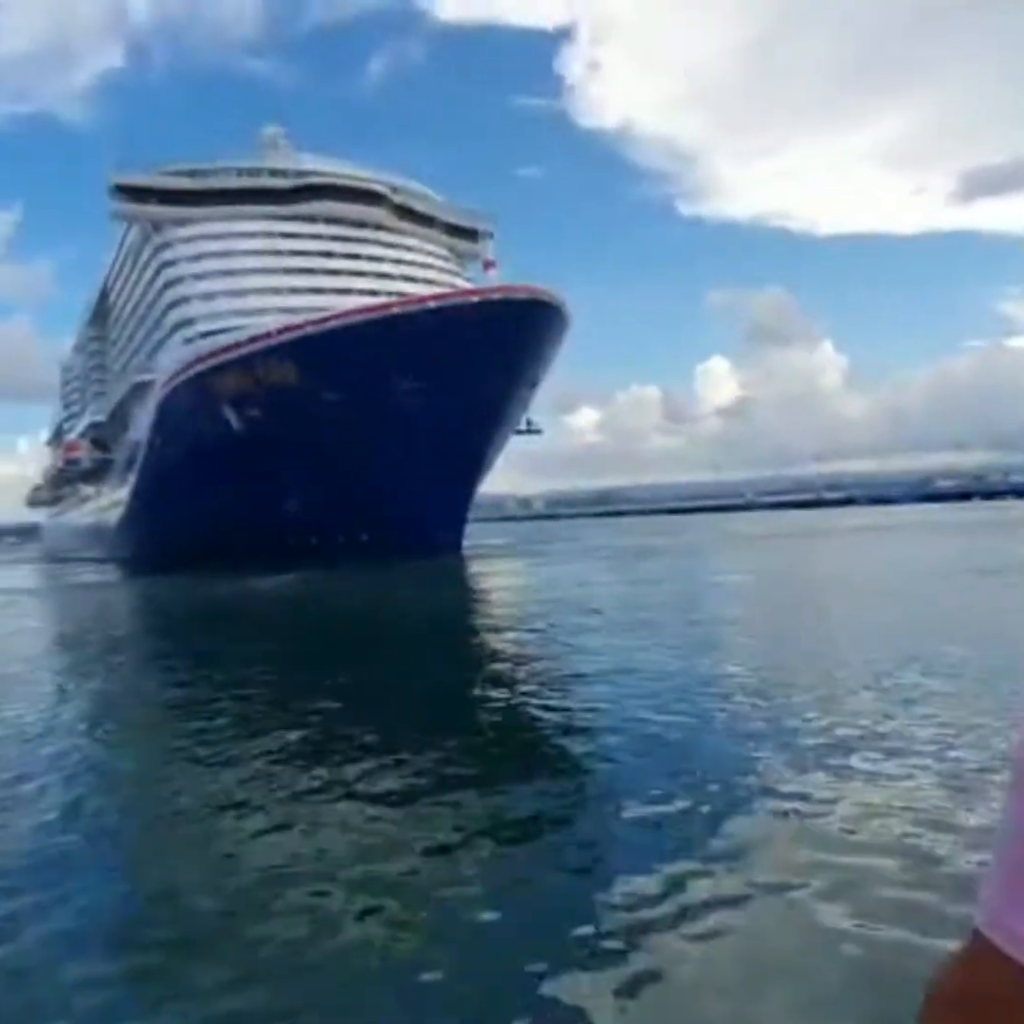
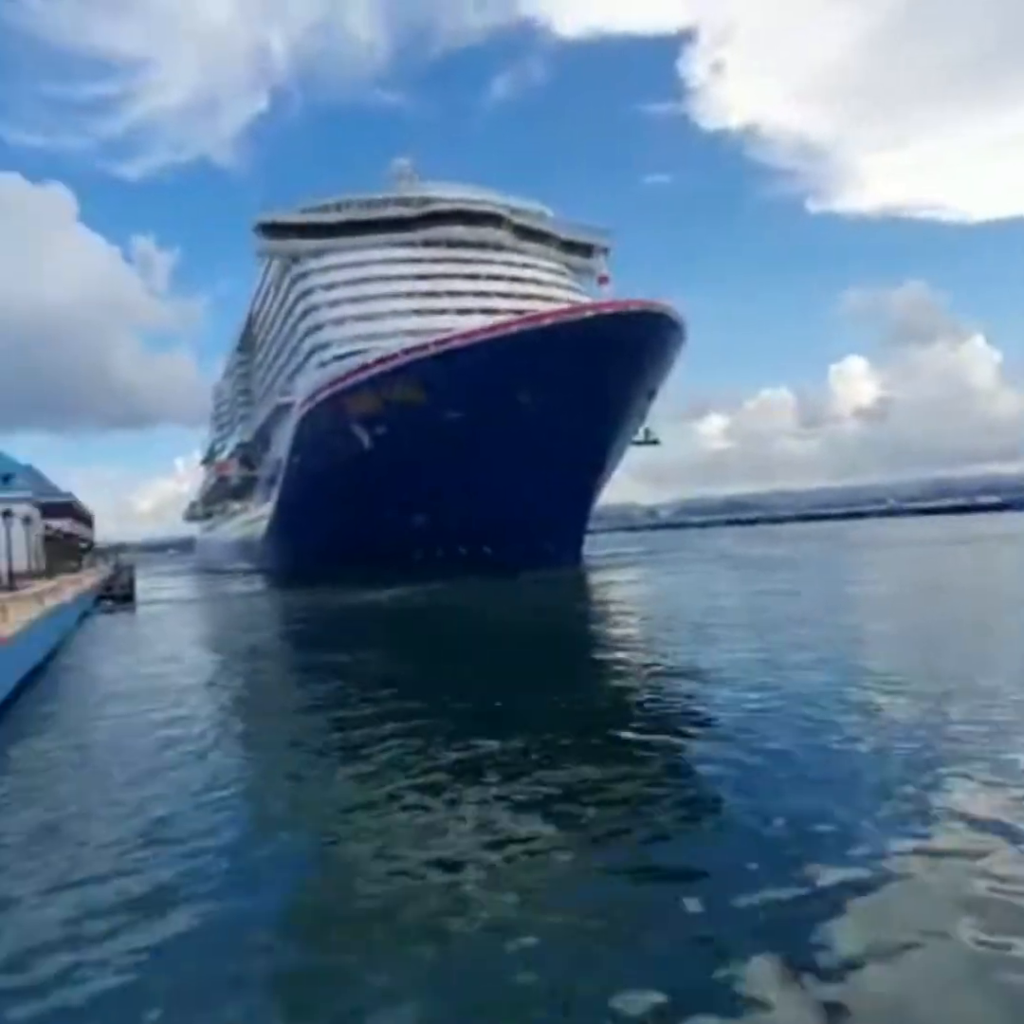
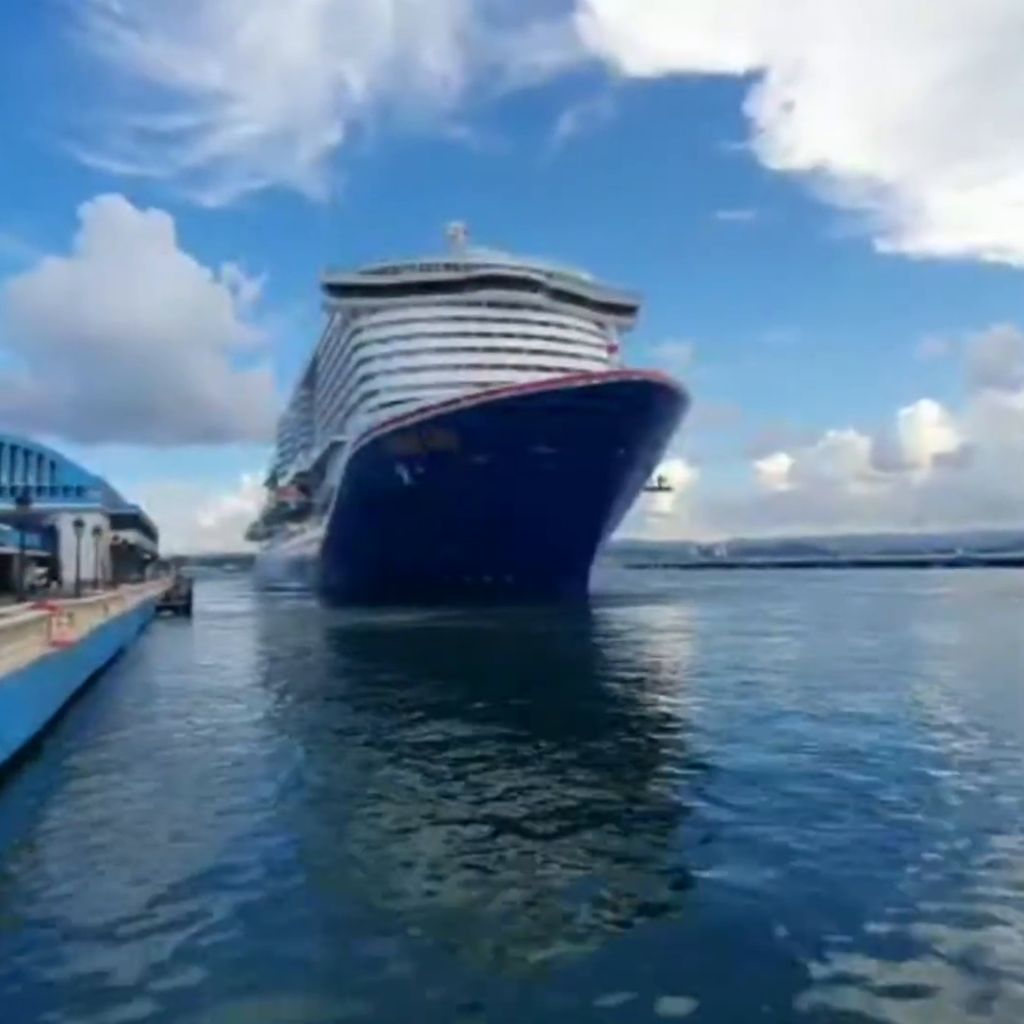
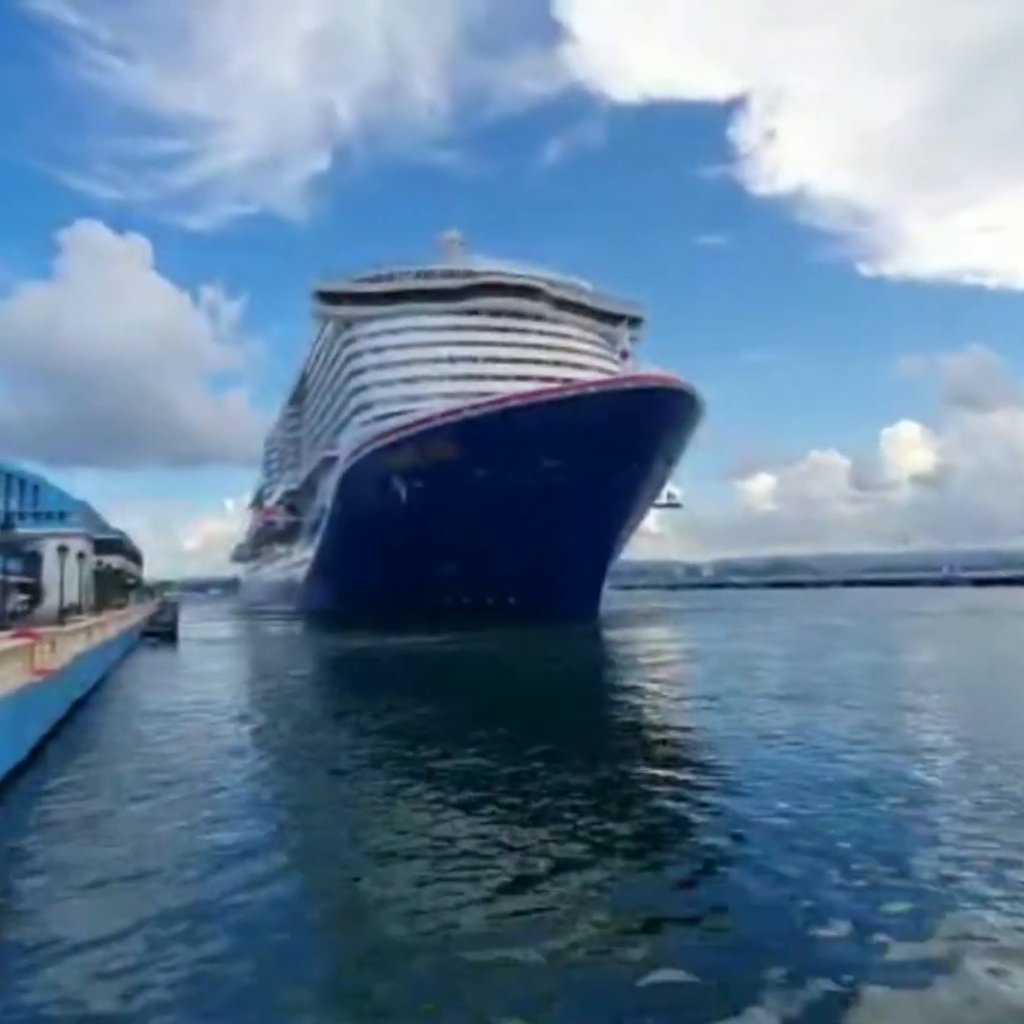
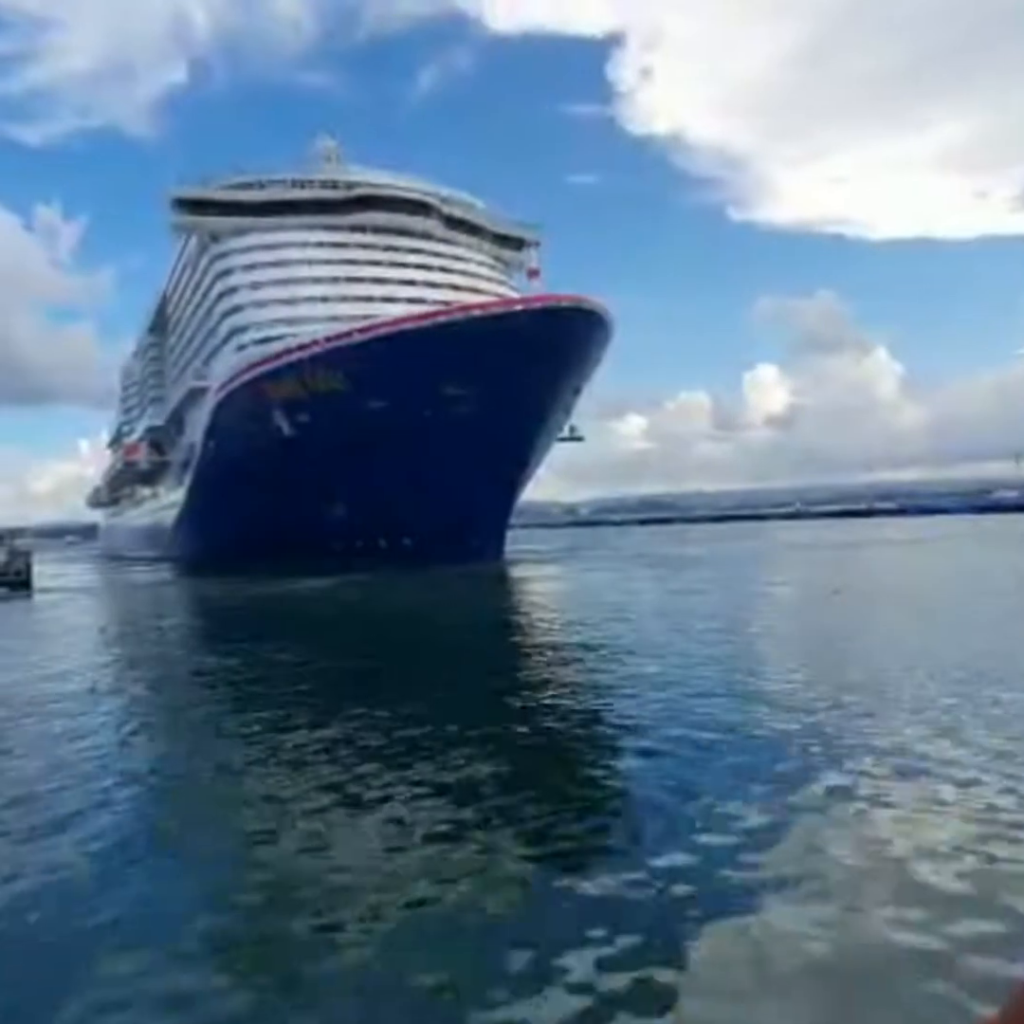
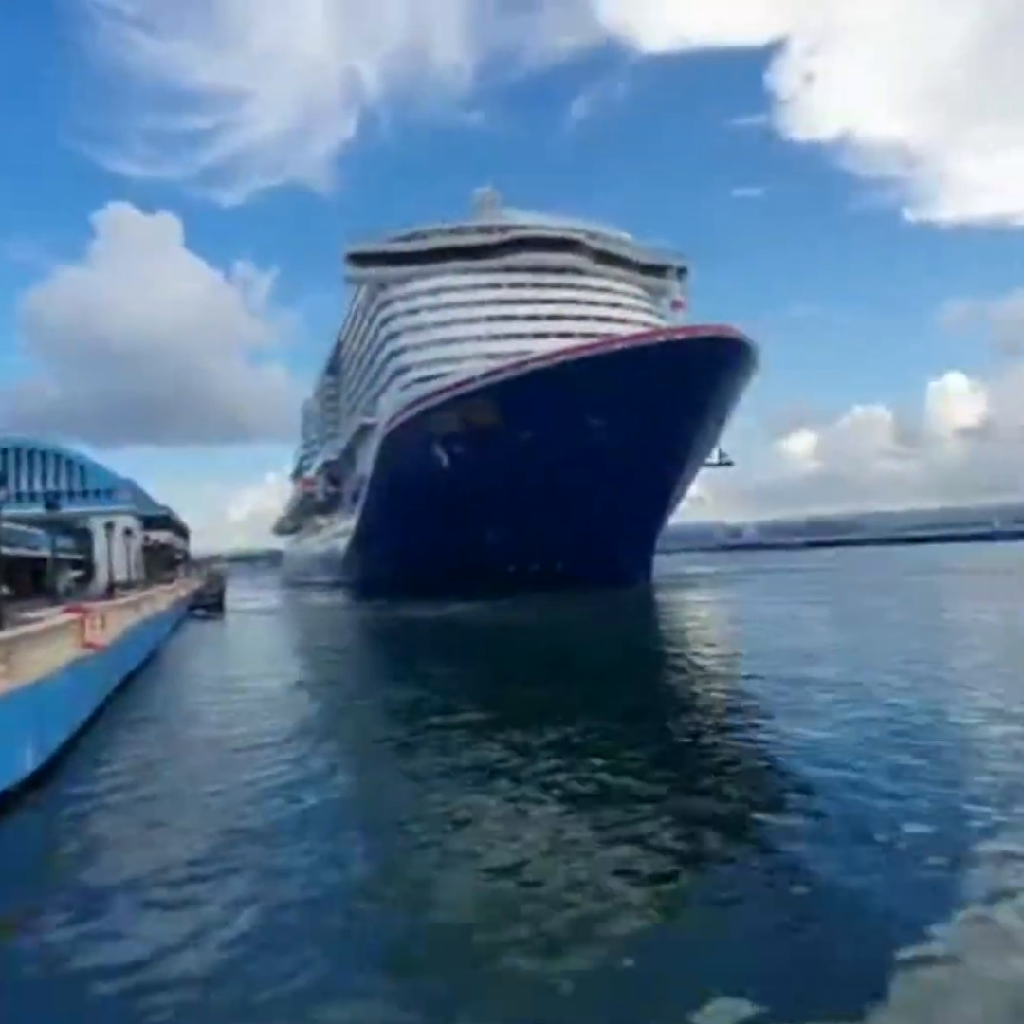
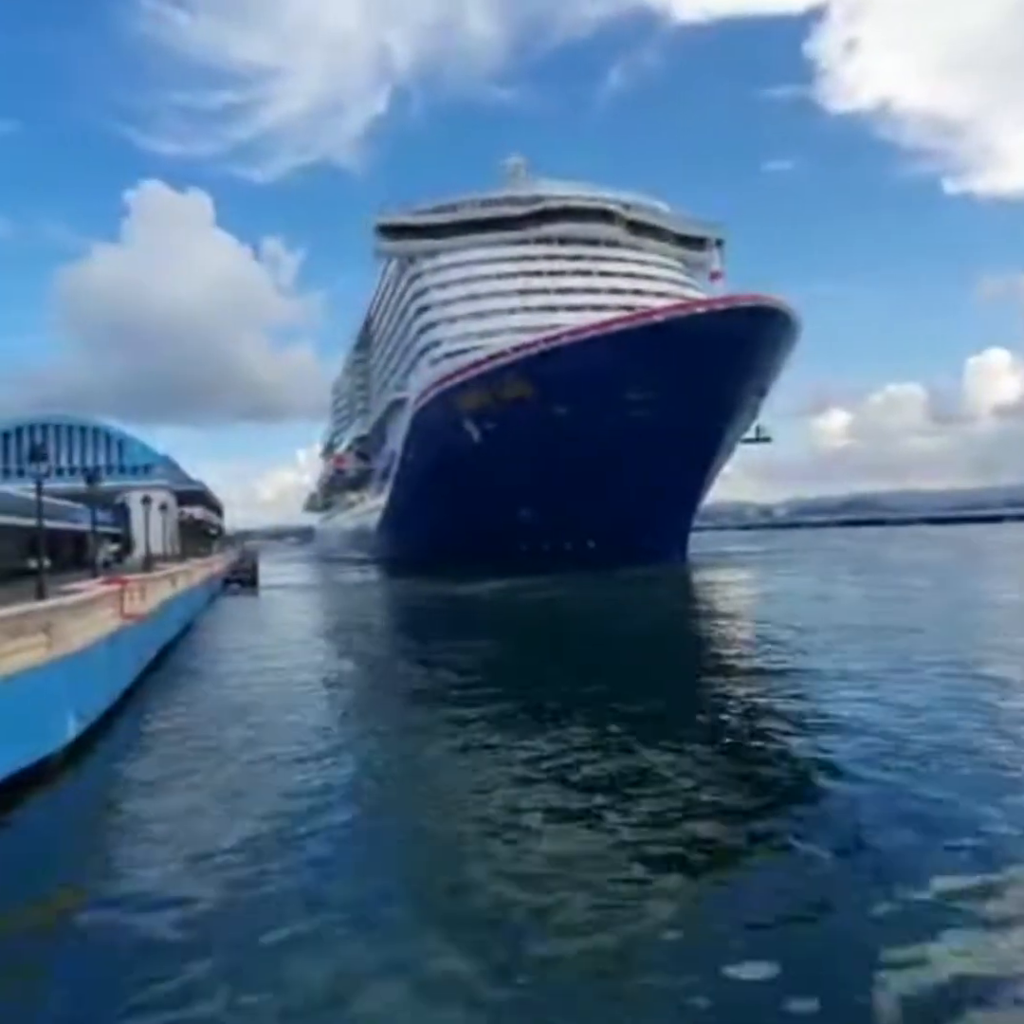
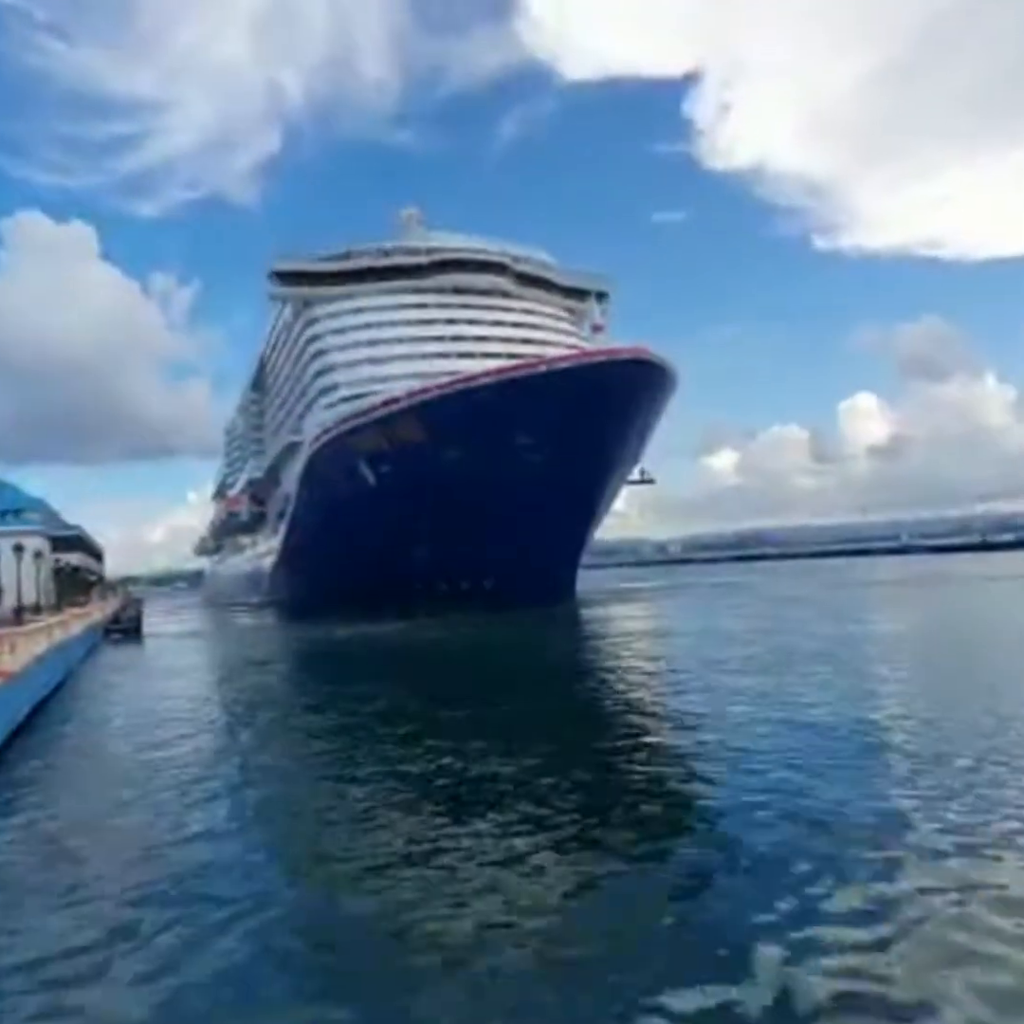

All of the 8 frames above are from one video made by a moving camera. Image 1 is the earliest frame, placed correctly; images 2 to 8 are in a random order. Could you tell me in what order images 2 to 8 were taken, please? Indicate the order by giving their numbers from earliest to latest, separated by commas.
5, 2, 7, 6, 8, 4, 3
